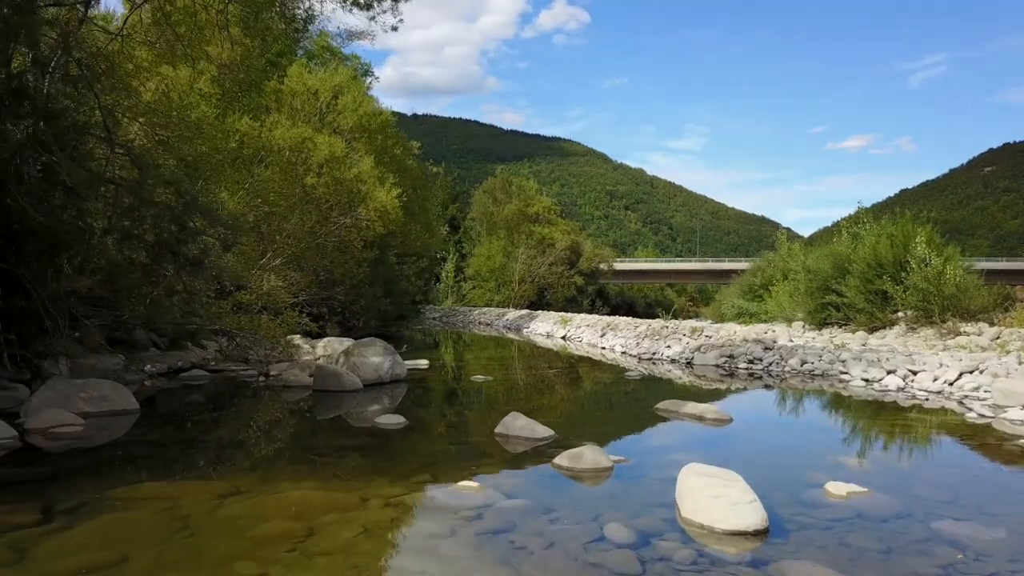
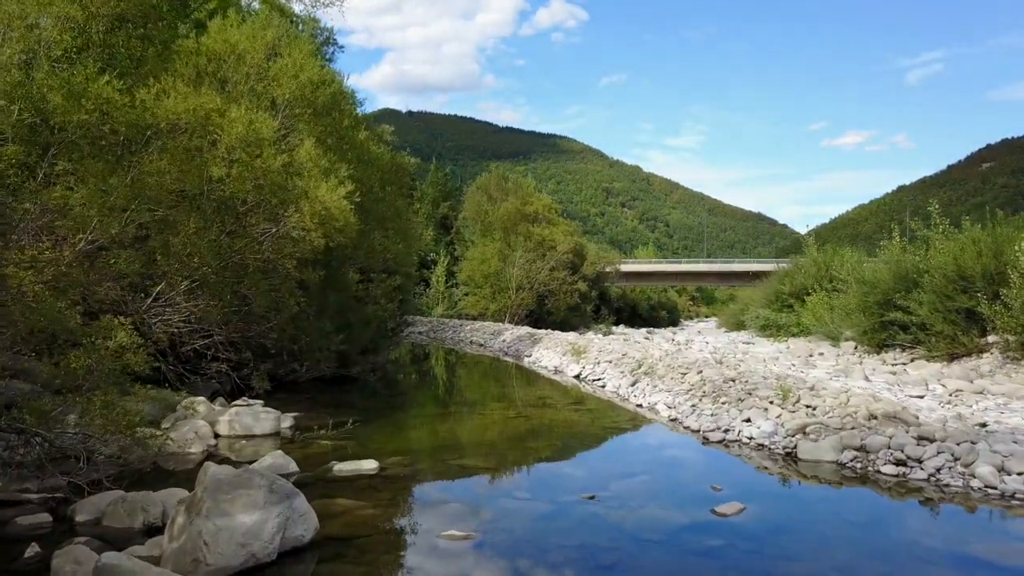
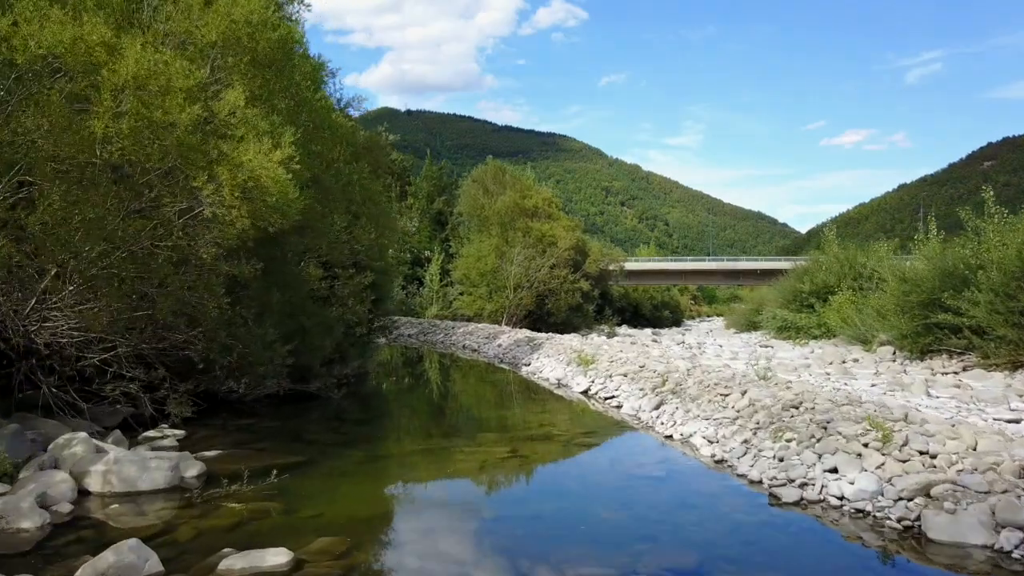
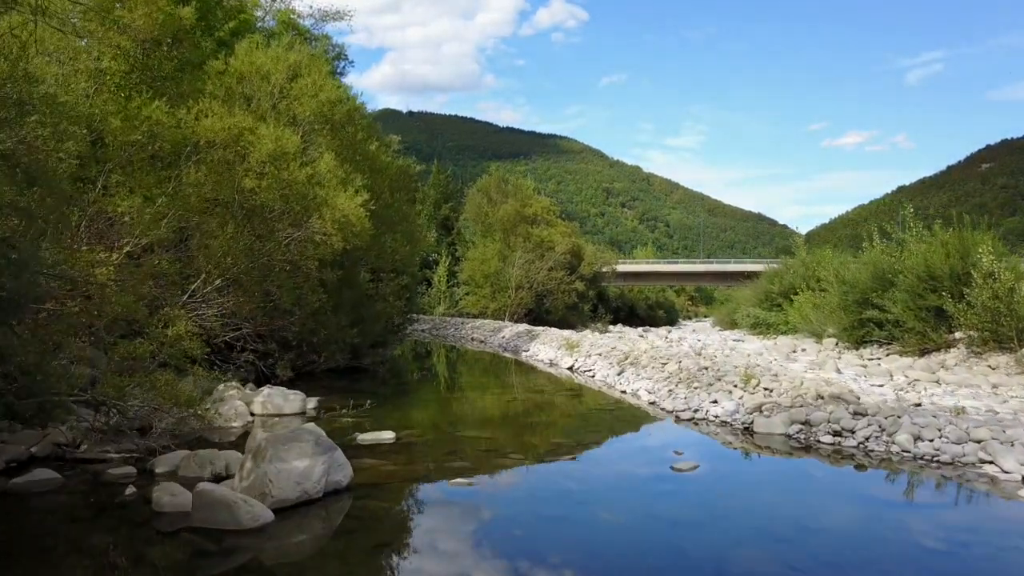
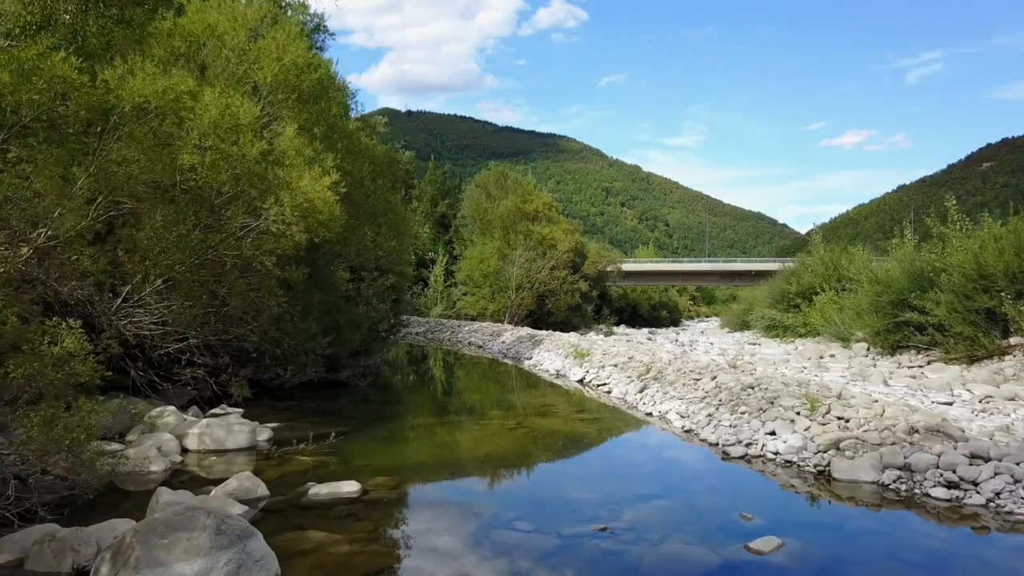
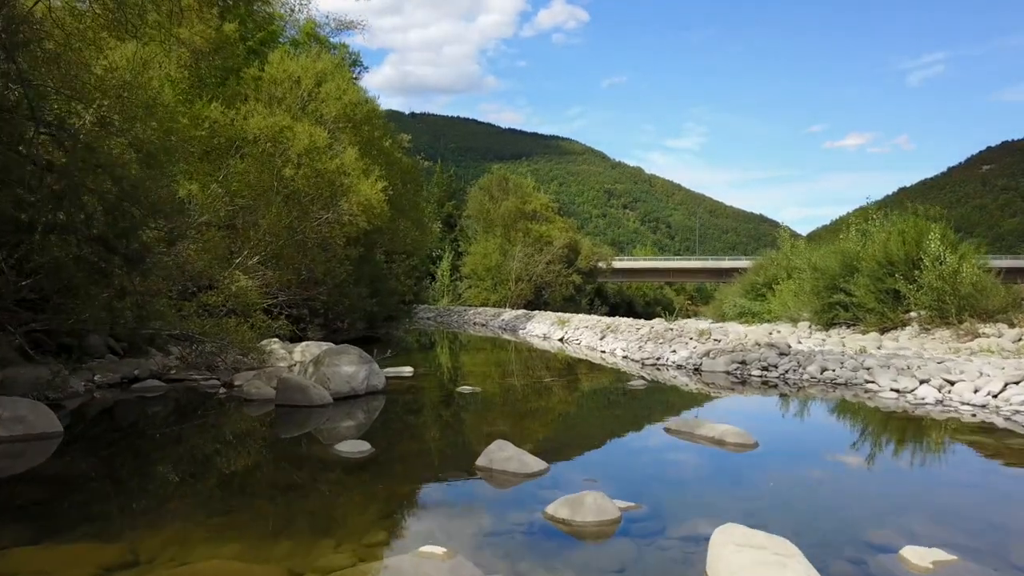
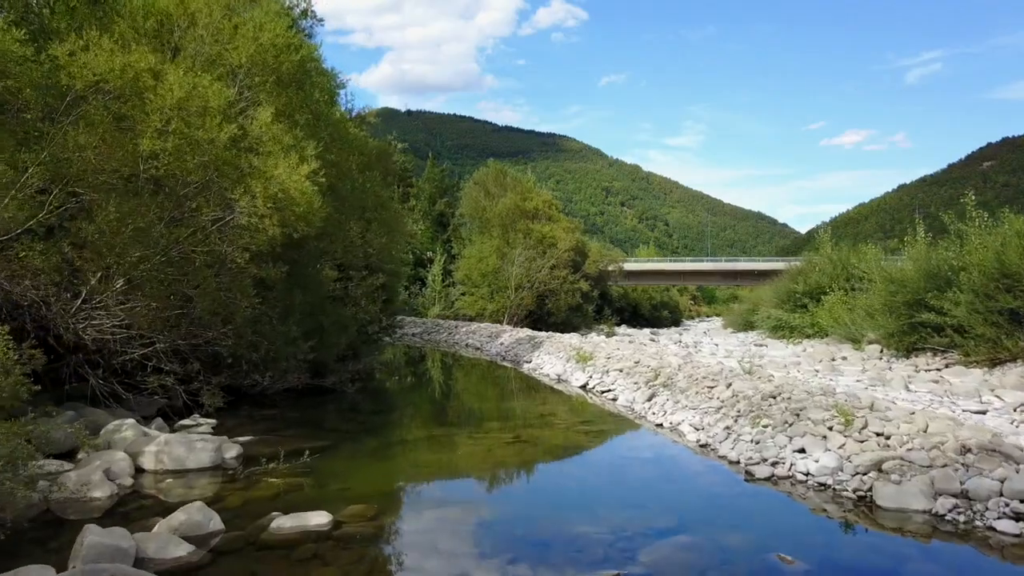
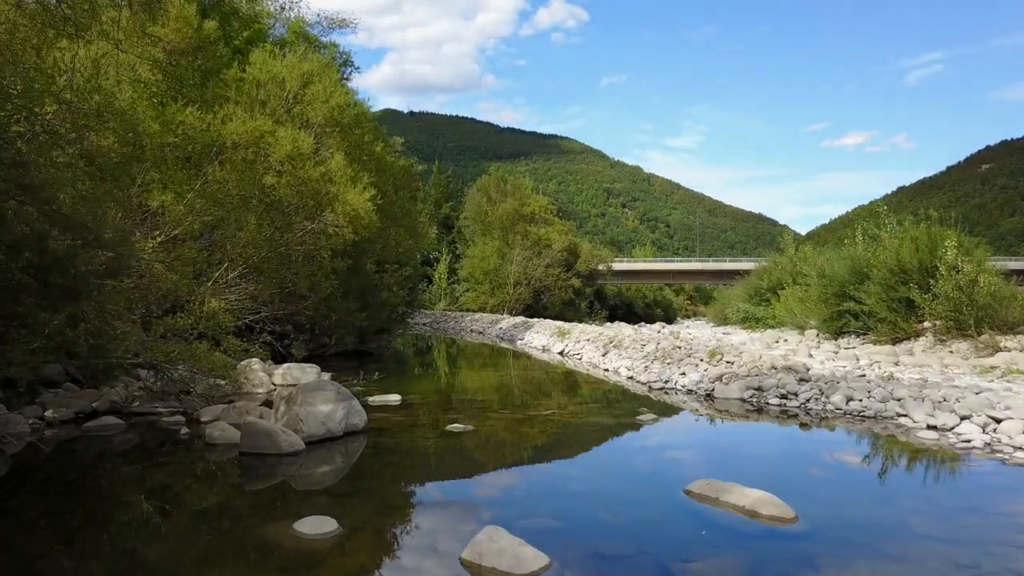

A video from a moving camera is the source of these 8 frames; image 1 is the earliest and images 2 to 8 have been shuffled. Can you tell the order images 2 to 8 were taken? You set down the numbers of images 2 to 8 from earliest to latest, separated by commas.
6, 8, 4, 2, 5, 7, 3
